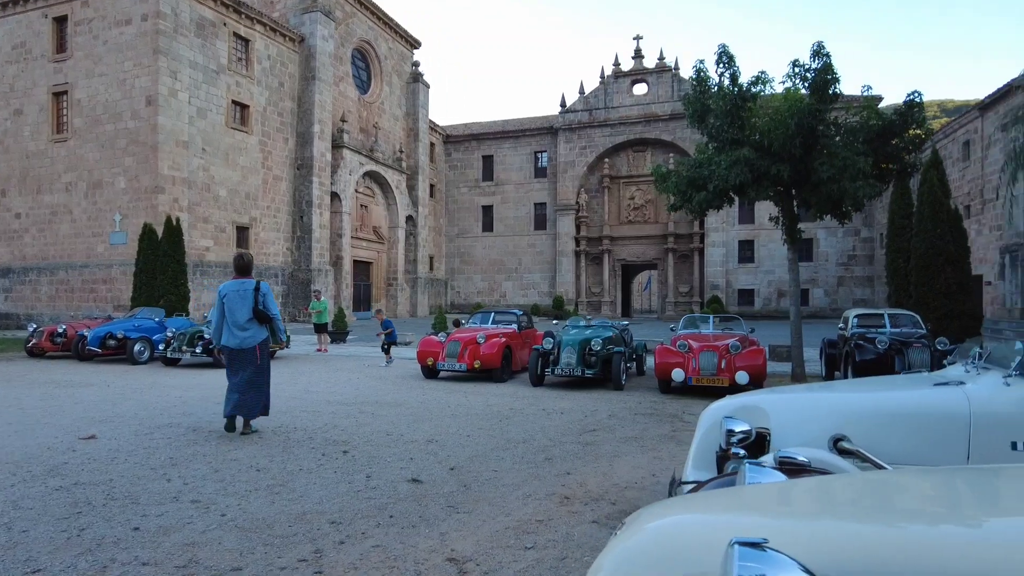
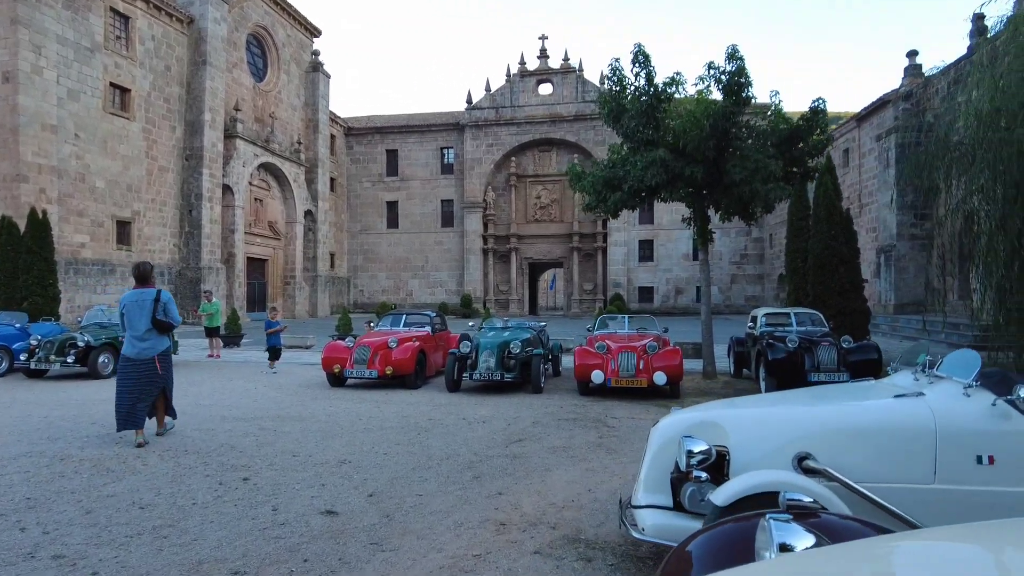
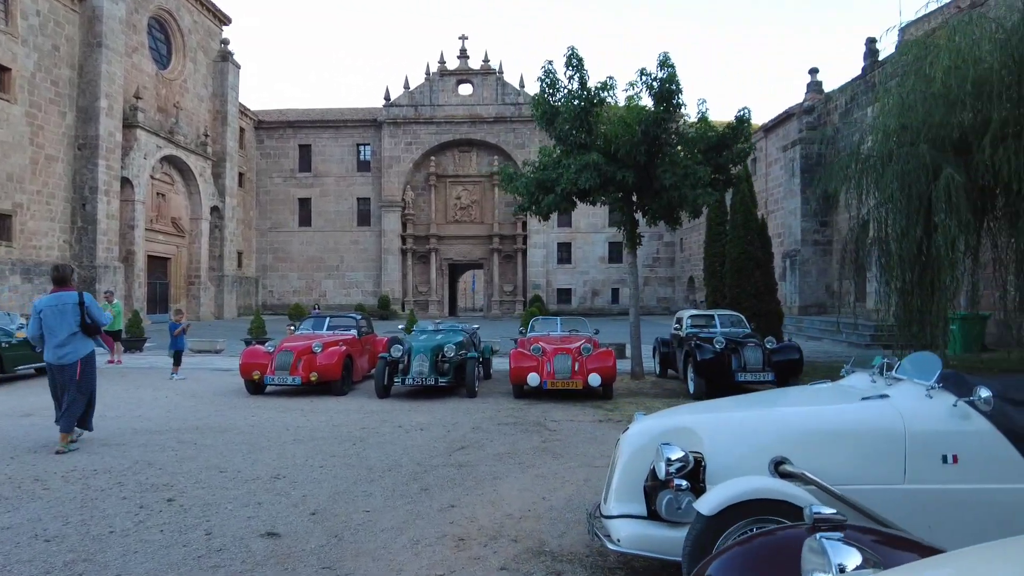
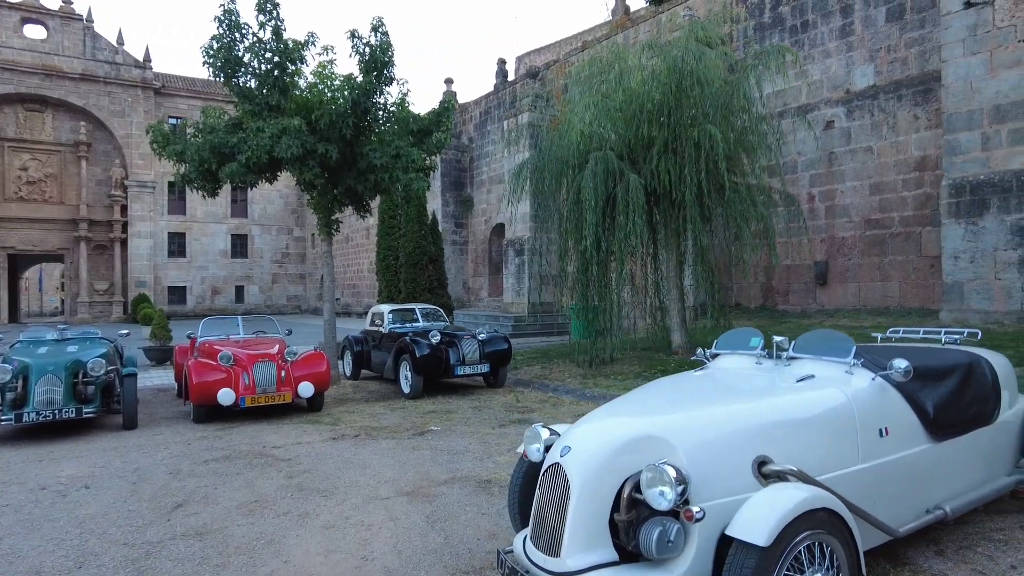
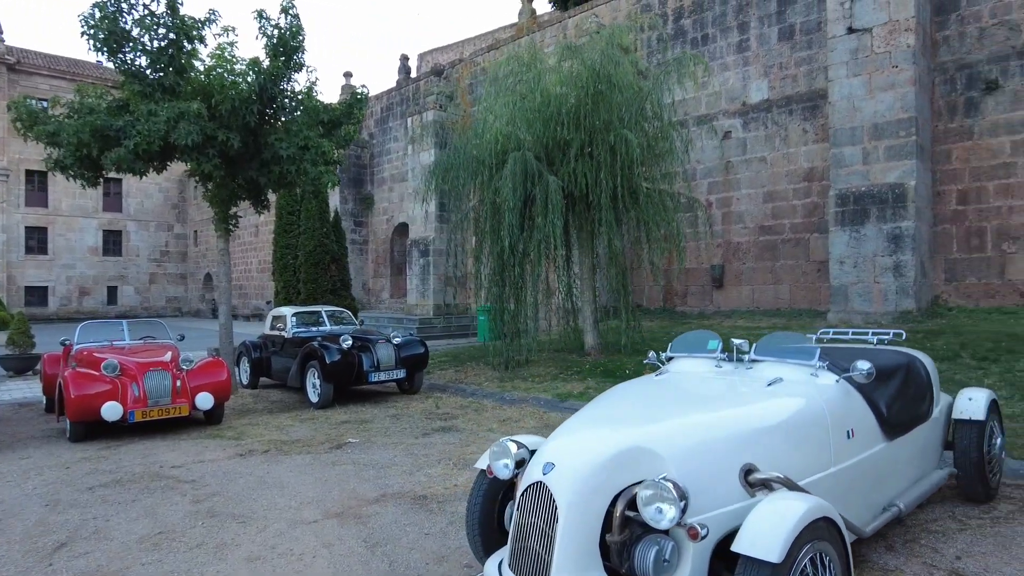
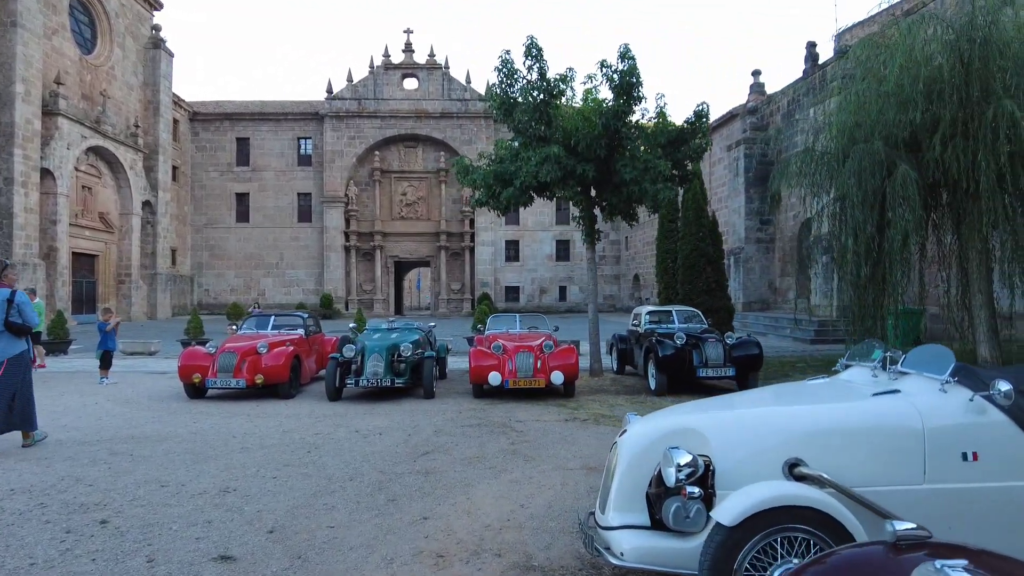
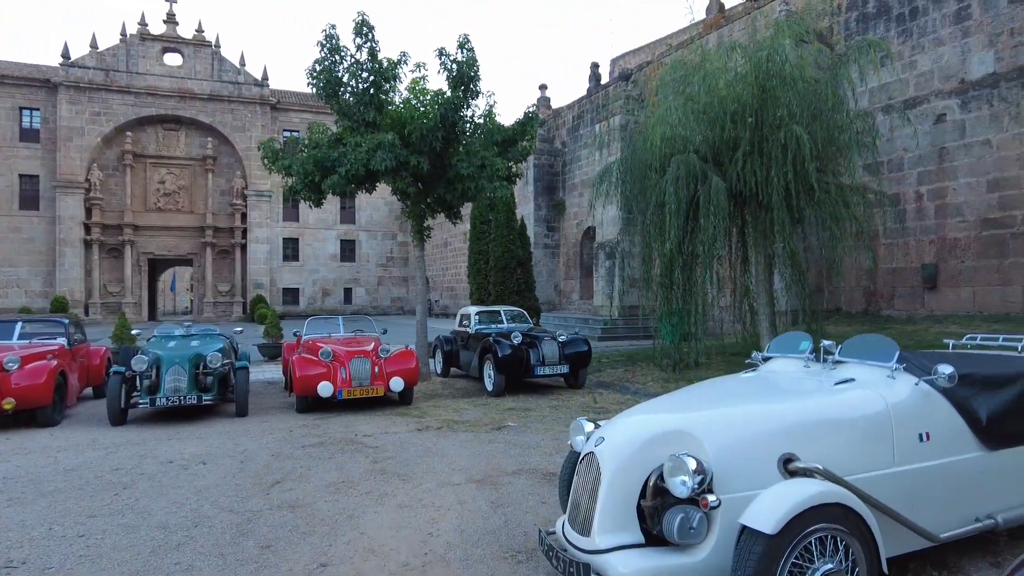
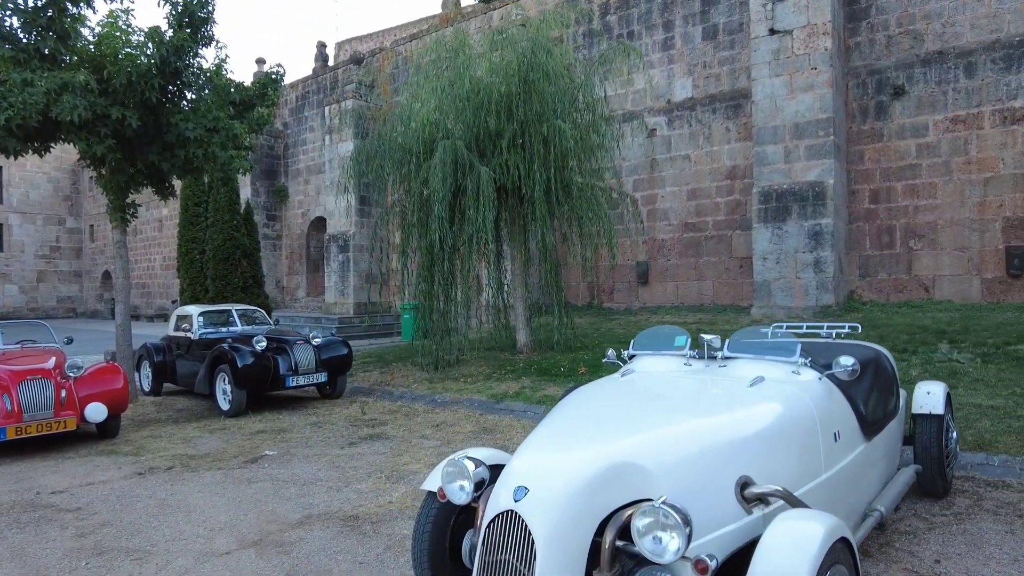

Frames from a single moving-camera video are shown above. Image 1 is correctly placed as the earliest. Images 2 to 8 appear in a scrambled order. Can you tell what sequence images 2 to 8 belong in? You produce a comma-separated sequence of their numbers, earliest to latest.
2, 3, 6, 7, 4, 5, 8
